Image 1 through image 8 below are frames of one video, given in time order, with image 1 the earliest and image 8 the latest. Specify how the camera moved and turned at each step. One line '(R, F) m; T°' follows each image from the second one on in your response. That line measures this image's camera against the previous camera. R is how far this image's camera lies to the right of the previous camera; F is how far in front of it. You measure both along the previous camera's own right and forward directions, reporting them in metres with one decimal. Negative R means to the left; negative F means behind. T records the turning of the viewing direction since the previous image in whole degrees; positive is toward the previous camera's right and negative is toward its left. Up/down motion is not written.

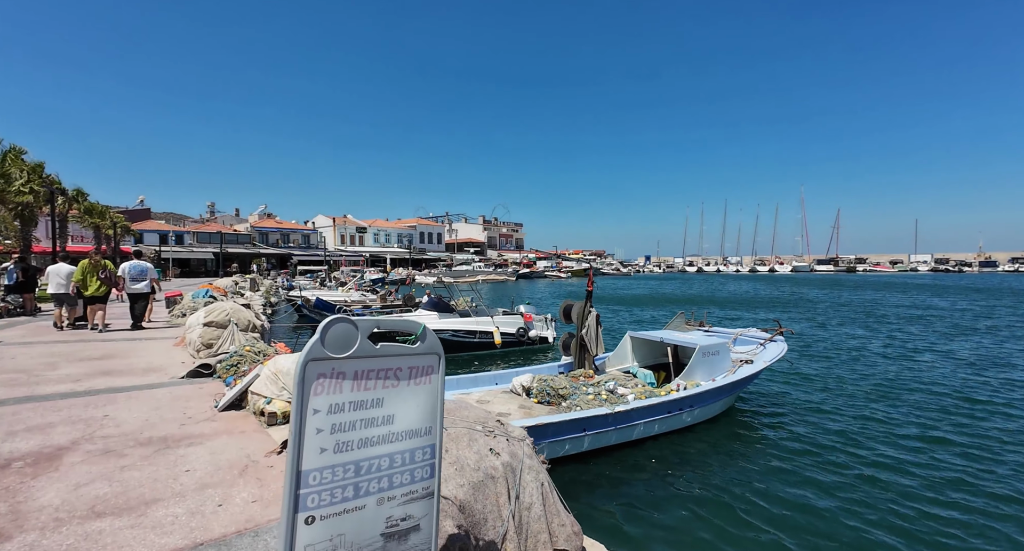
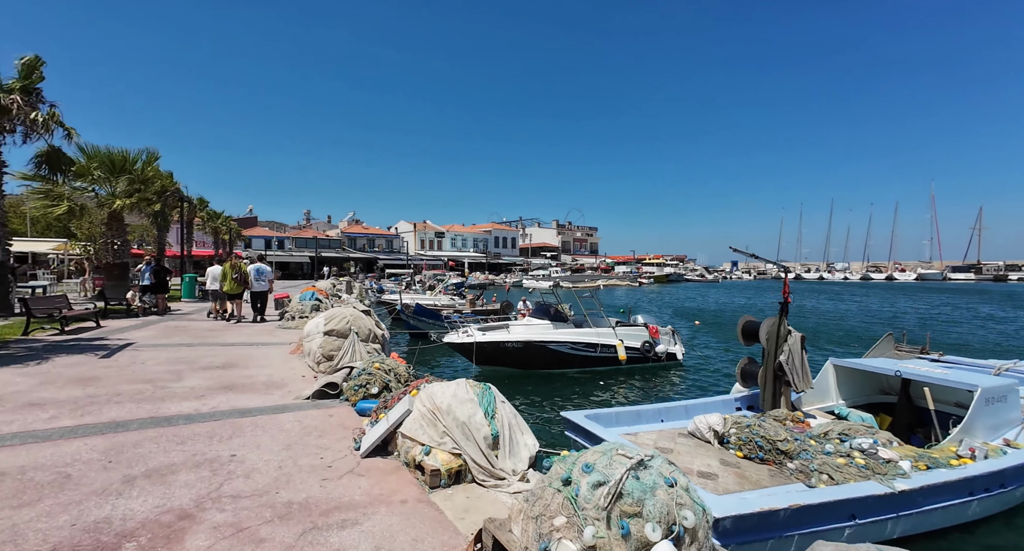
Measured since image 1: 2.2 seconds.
(-1.2, +1.3) m; -9°
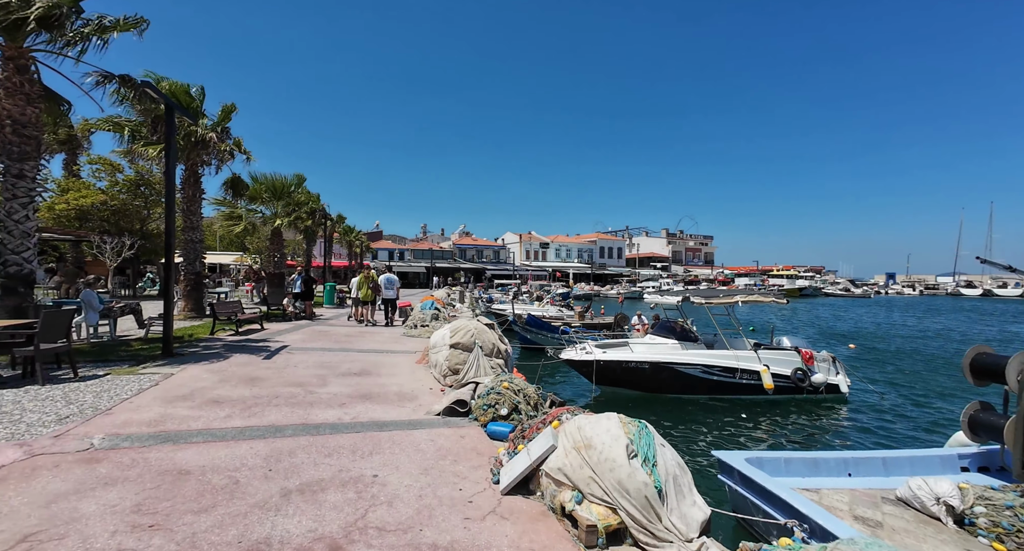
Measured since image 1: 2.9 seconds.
(-0.4, +0.4) m; -13°
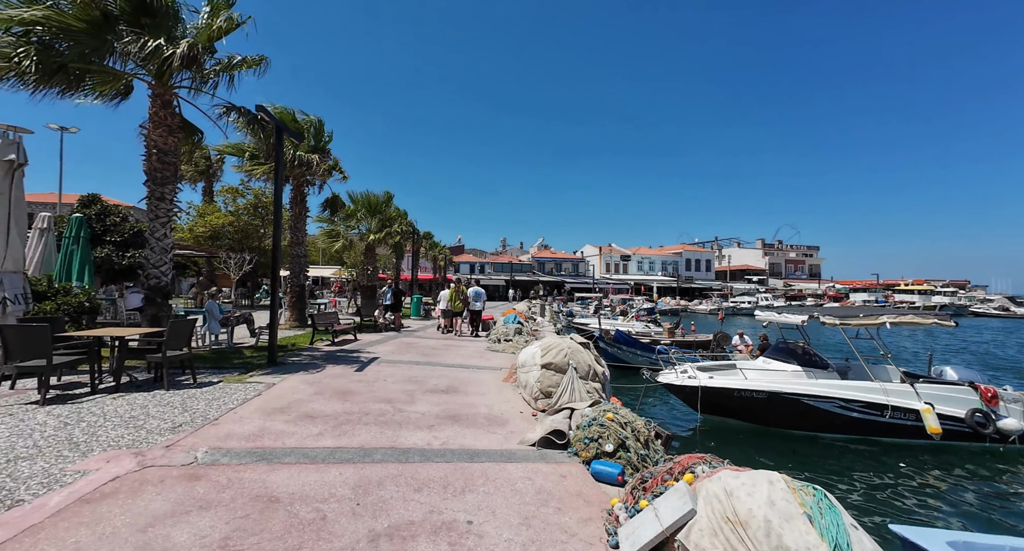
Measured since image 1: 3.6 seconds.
(-0.3, +0.5) m; -10°
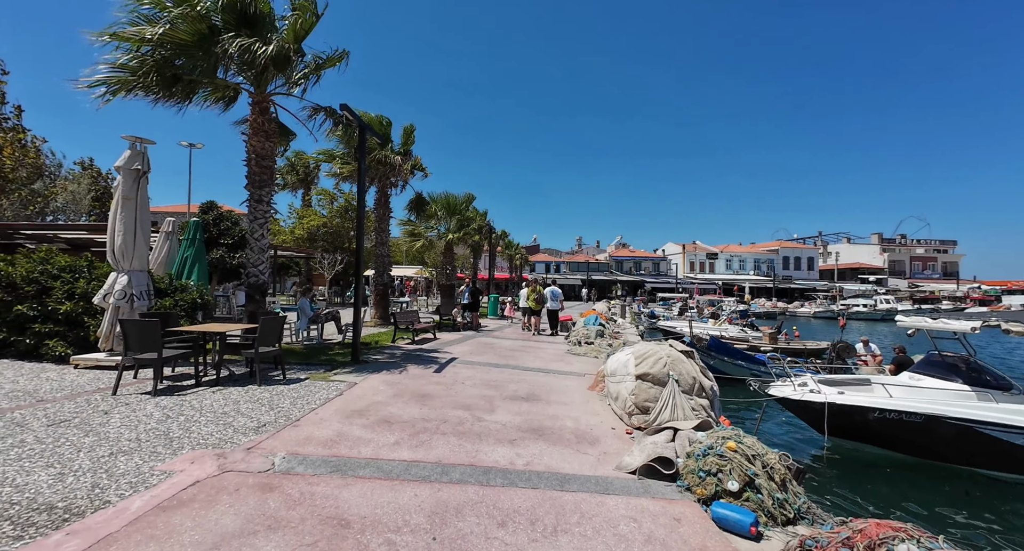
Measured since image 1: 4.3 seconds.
(-0.2, +0.7) m; -9°
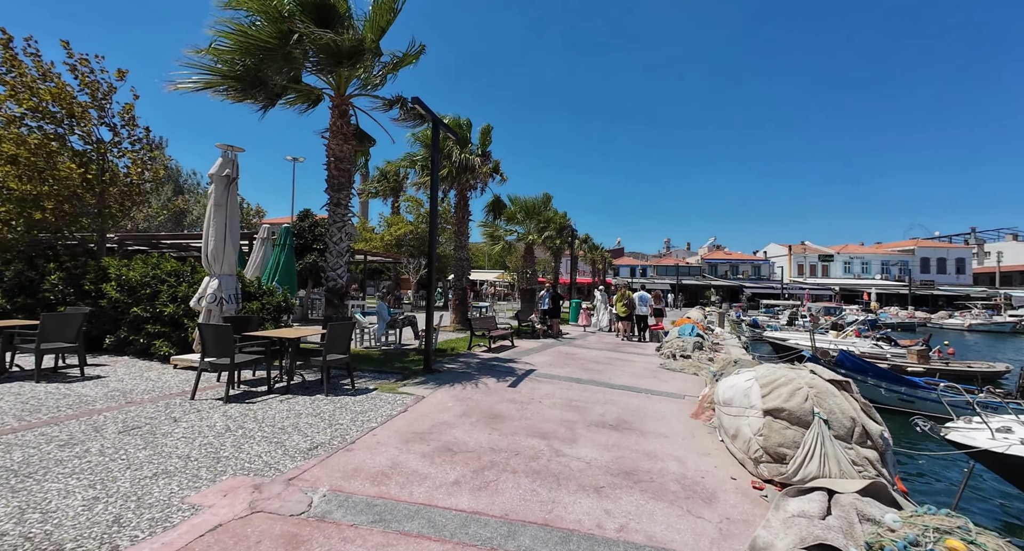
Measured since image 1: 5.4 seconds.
(0.0, +1.1) m; -10°
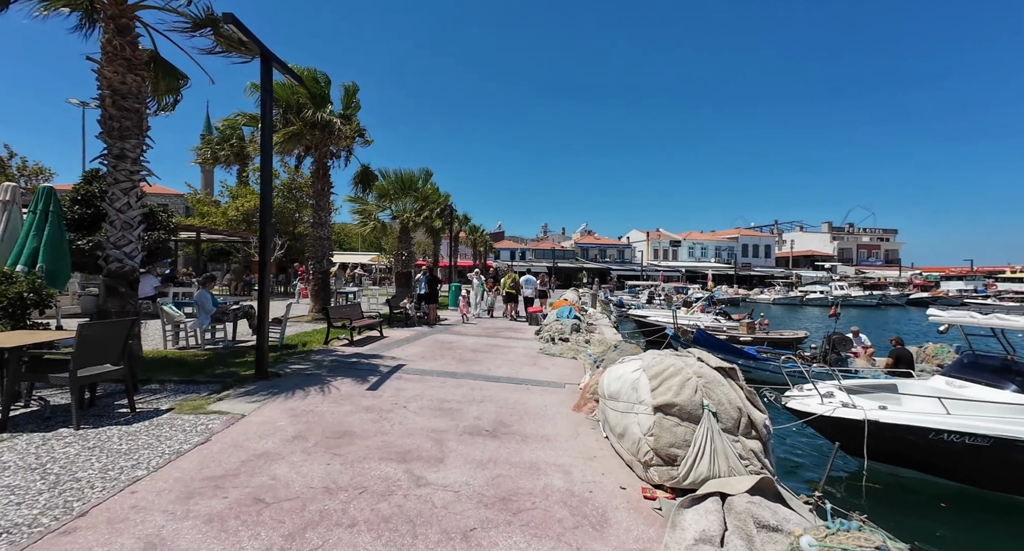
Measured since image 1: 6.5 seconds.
(+0.3, +1.2) m; +15°
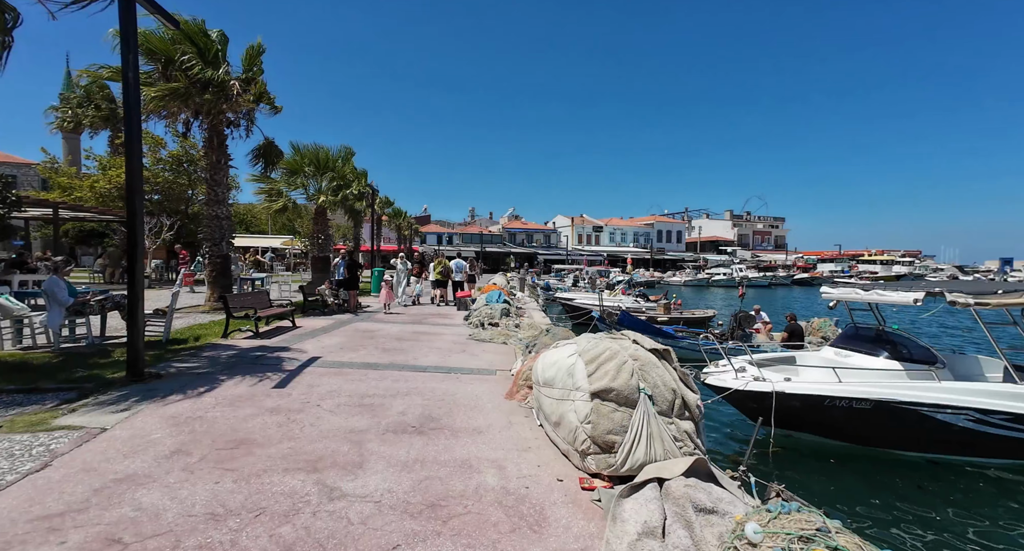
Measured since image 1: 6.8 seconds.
(0.0, +0.5) m; +9°
